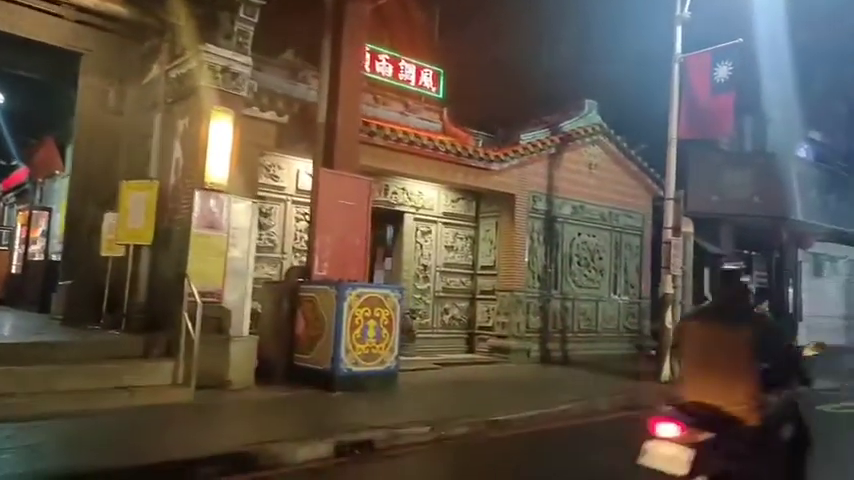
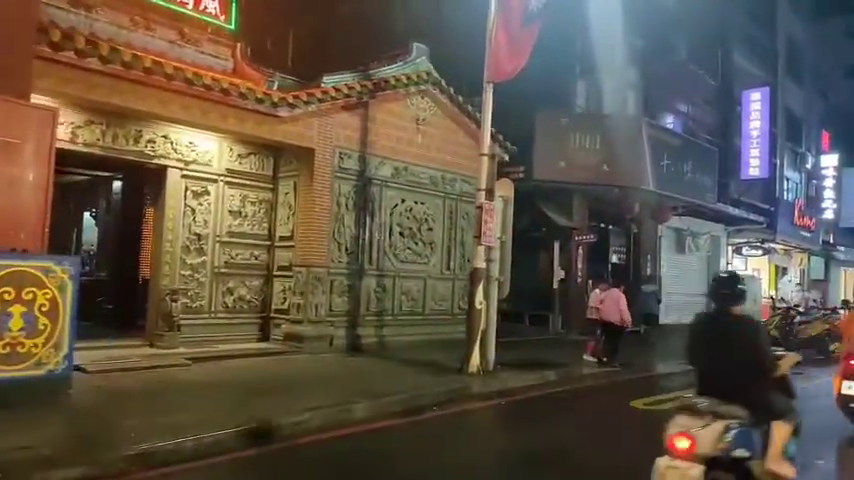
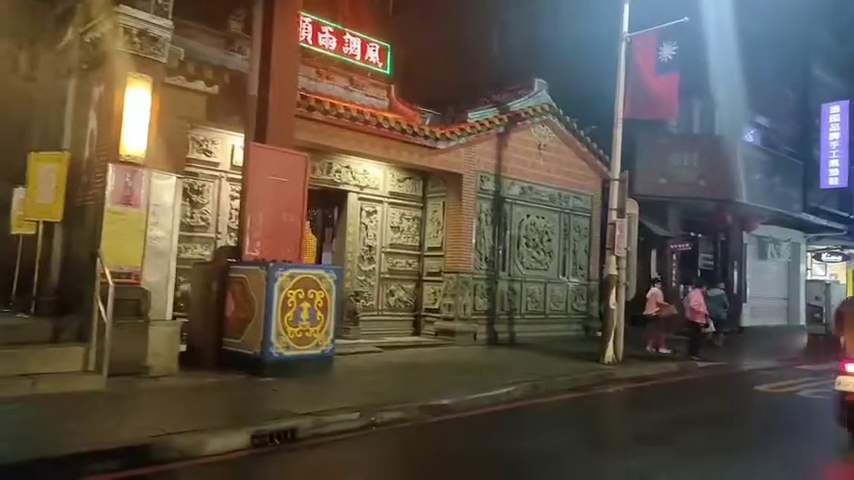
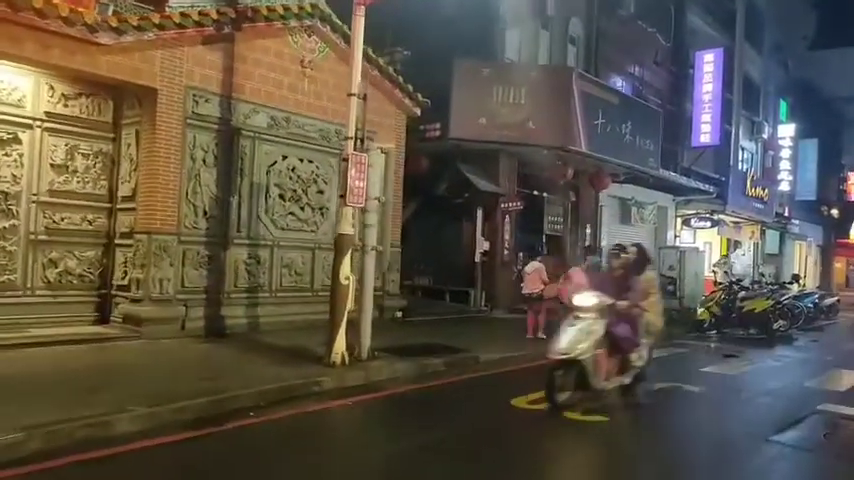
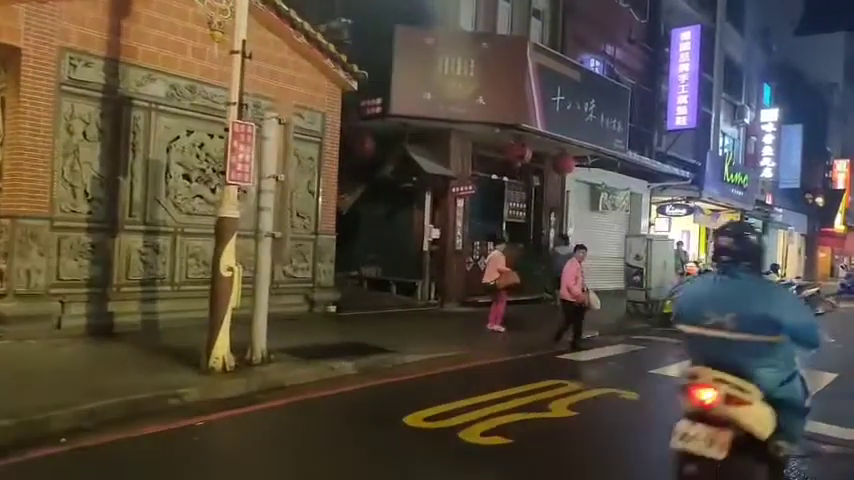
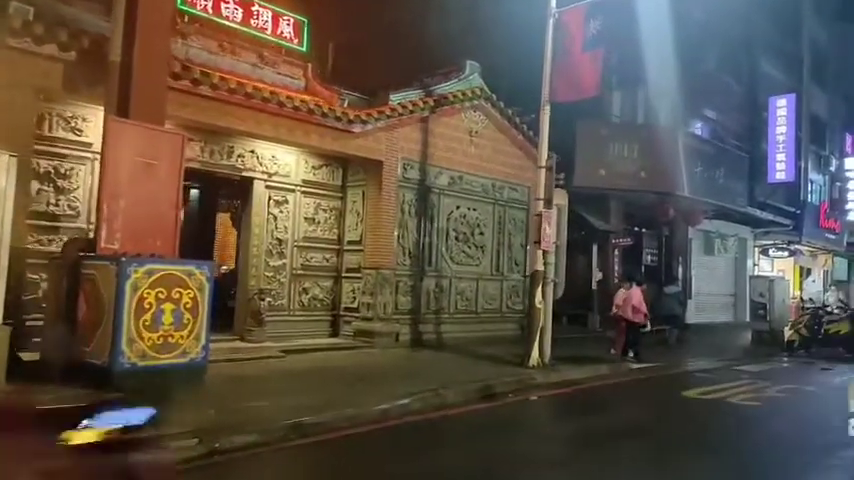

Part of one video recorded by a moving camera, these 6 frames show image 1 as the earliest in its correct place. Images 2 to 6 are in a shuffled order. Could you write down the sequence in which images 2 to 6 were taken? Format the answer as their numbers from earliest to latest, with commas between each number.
3, 6, 2, 4, 5
